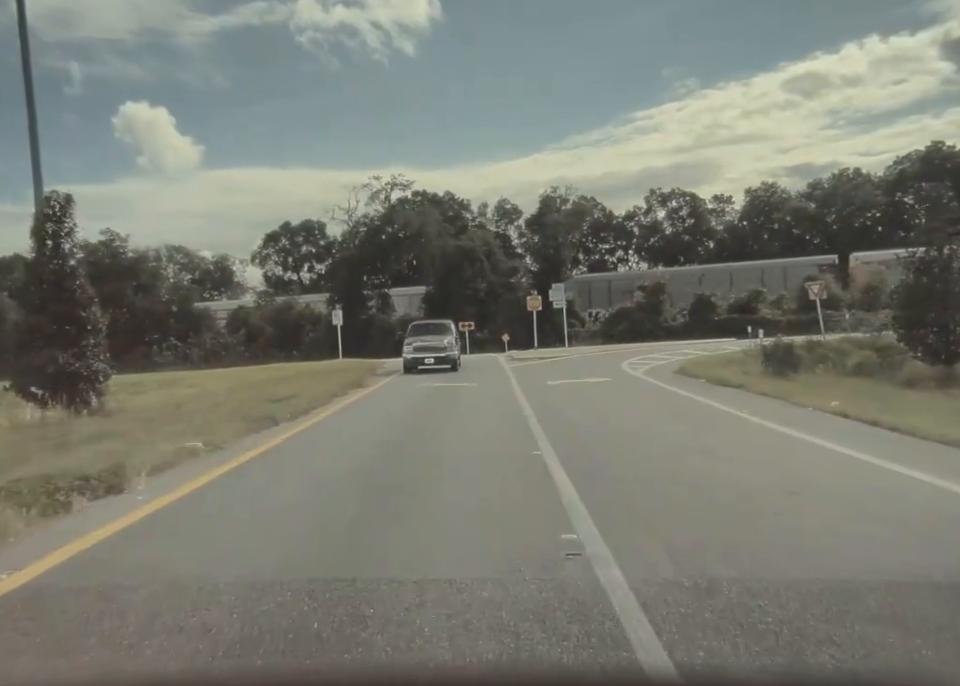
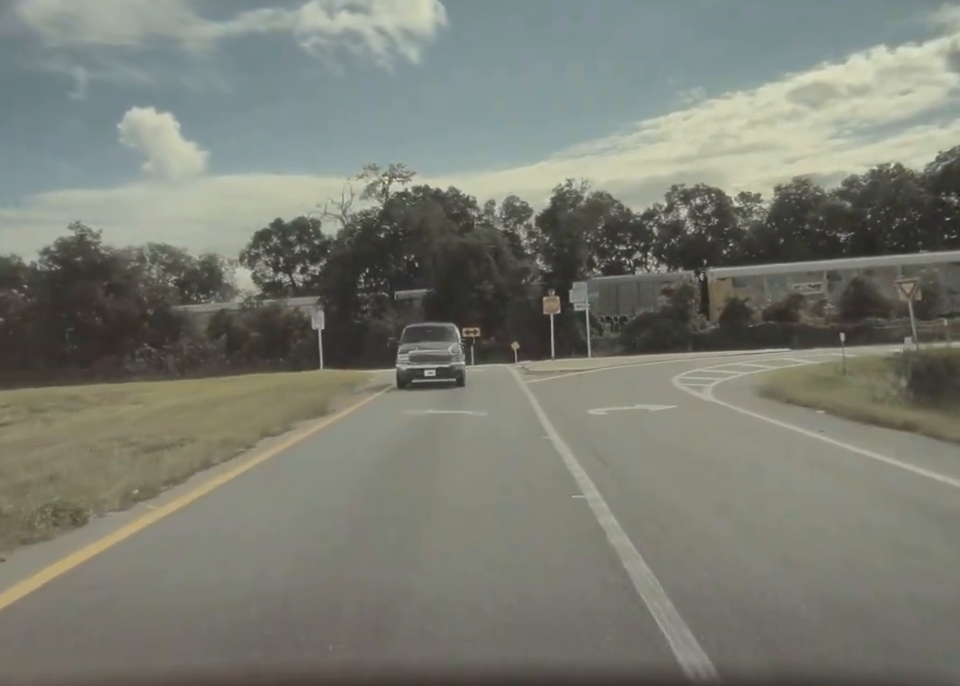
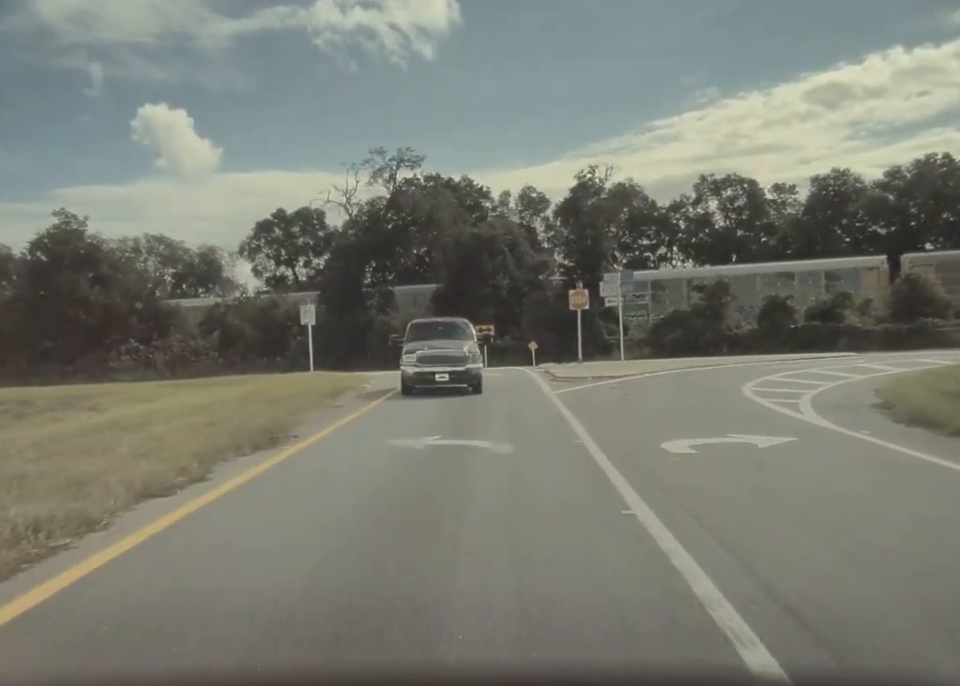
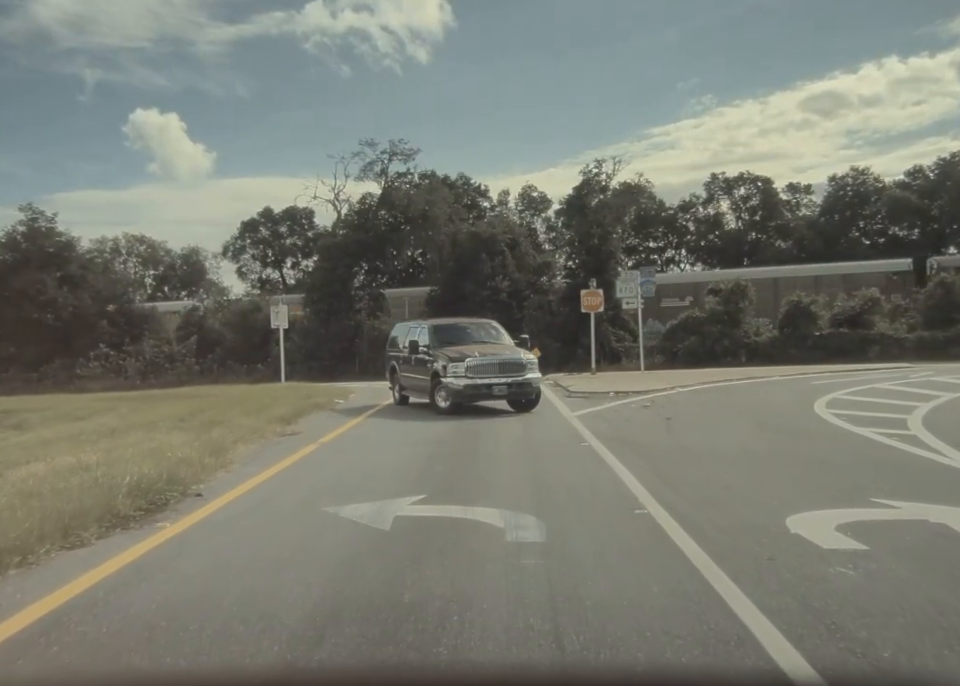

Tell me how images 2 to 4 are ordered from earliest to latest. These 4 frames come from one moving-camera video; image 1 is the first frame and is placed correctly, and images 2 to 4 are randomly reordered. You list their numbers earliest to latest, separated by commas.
2, 3, 4
